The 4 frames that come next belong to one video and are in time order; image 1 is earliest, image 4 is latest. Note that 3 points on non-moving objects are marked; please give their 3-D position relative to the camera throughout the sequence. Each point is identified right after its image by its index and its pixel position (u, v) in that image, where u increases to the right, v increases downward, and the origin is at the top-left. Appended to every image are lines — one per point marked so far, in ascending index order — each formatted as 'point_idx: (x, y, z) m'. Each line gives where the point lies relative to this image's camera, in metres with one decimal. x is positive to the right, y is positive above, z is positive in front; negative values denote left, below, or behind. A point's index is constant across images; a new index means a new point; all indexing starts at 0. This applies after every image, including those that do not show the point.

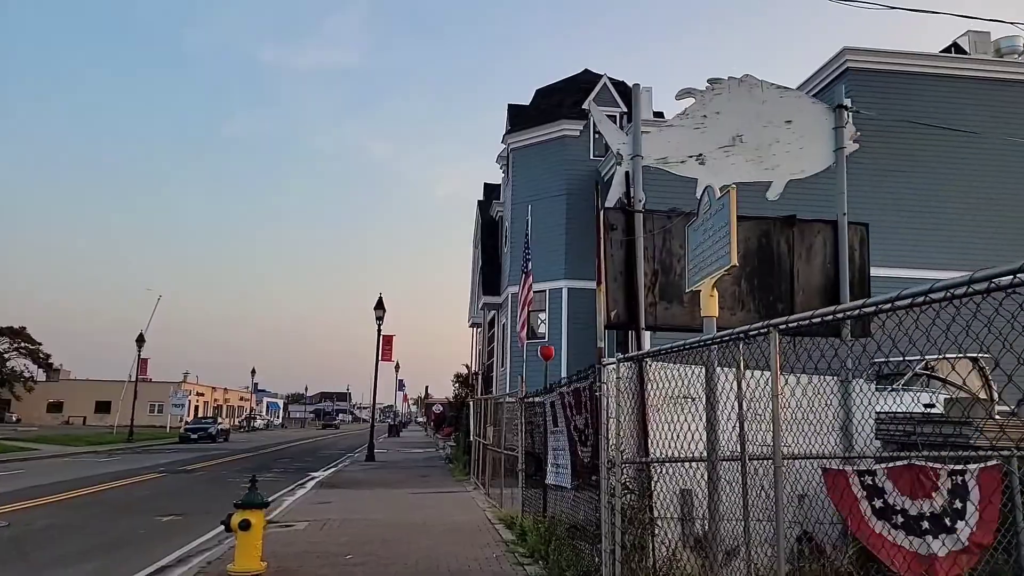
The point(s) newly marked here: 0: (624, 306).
0: (+1.0, -0.2, +6.1) m
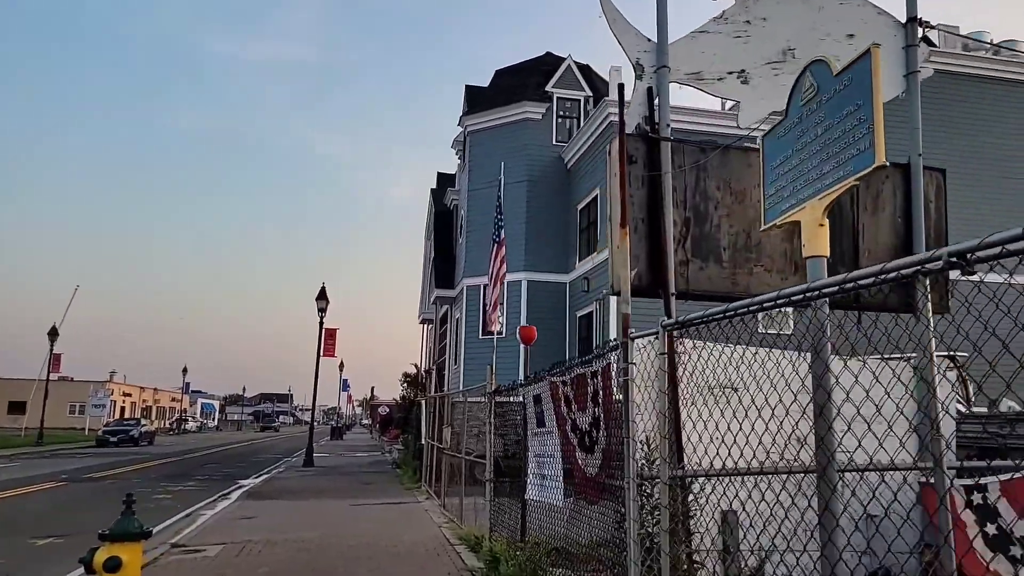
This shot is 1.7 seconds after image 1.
0: (+0.9, +0.2, +4.5) m
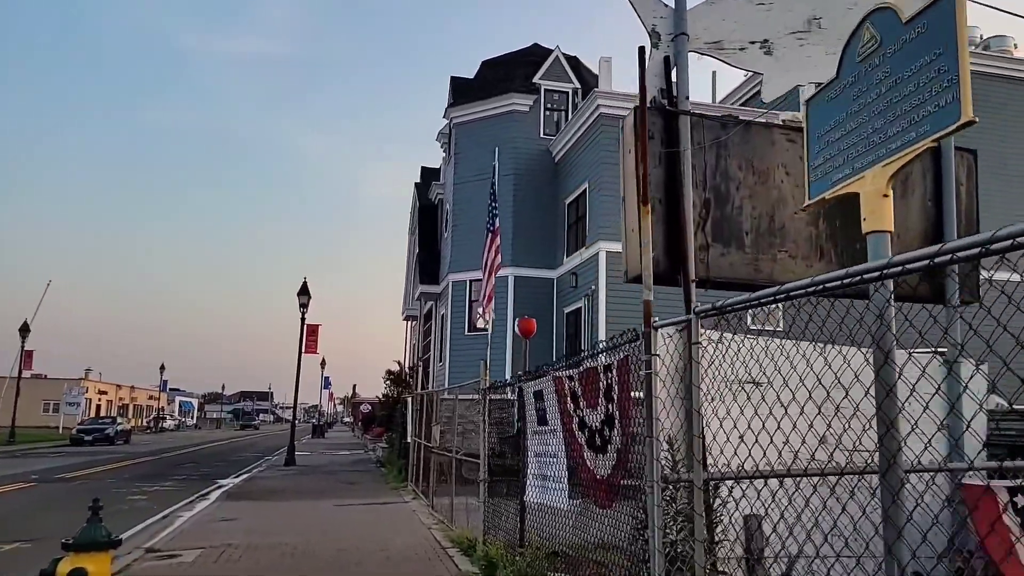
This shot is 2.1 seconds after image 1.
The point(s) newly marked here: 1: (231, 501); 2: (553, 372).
0: (+0.9, +0.2, +4.2) m
1: (-5.3, -4.0, +13.5) m
2: (+0.3, -0.6, +5.2) m
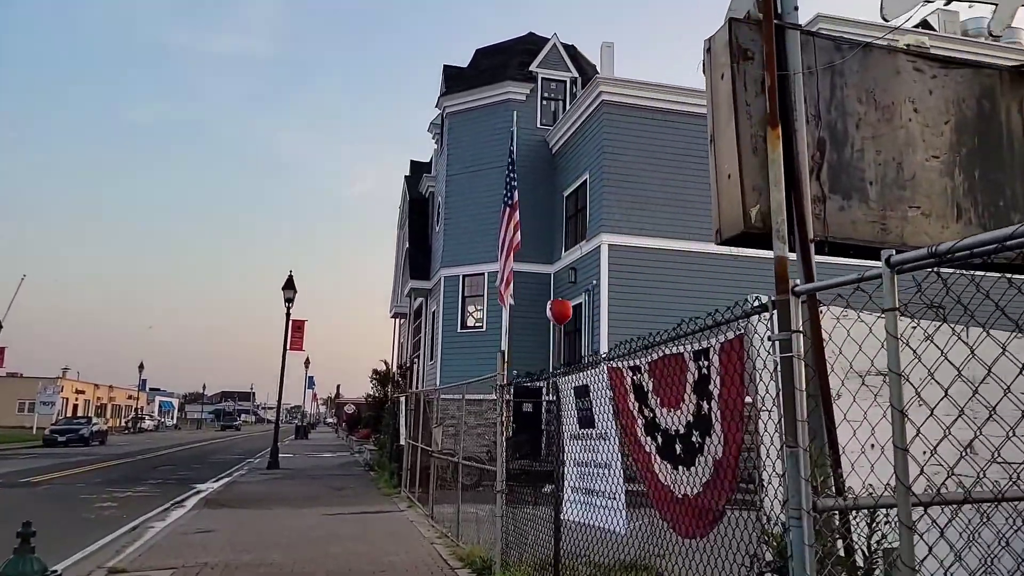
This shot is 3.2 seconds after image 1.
0: (+1.2, +0.4, +3.2) m
1: (-5.2, -3.8, +12.4) m
2: (+0.6, -0.5, +4.3) m
